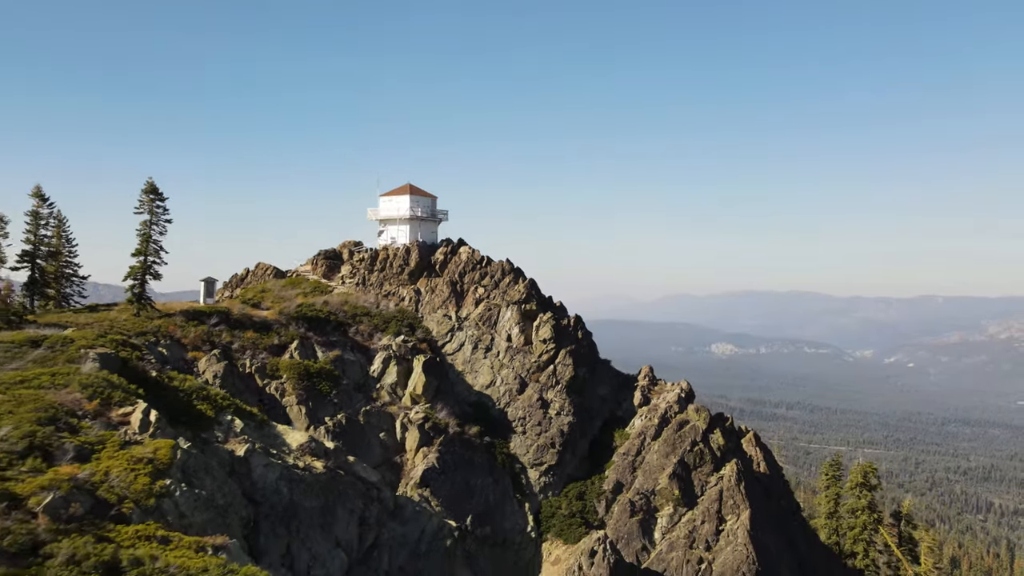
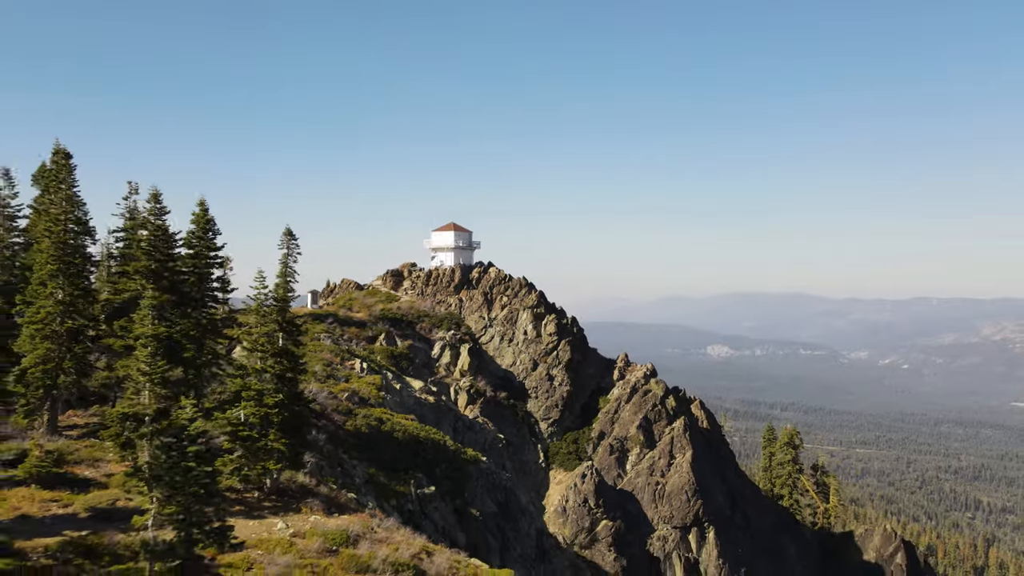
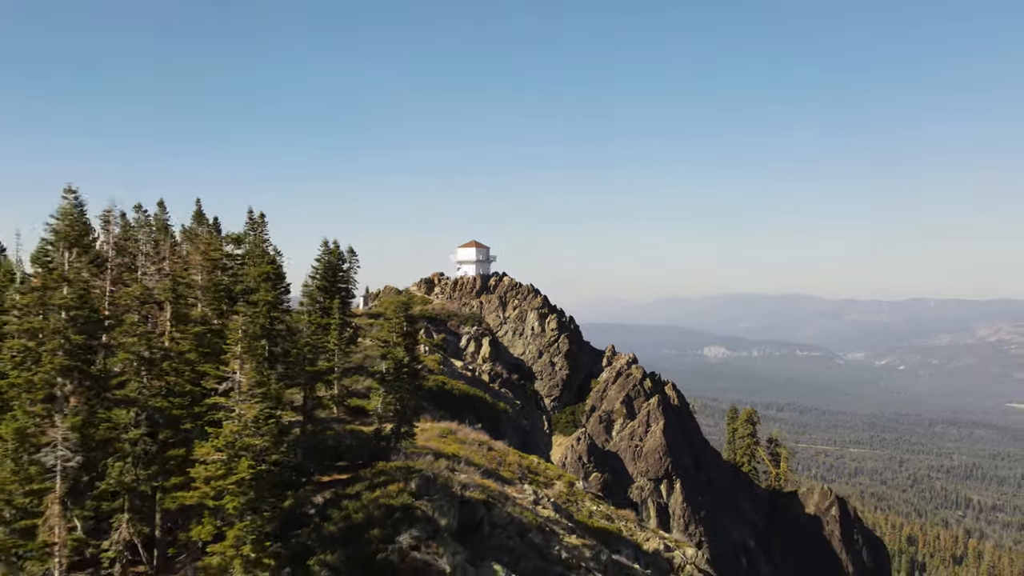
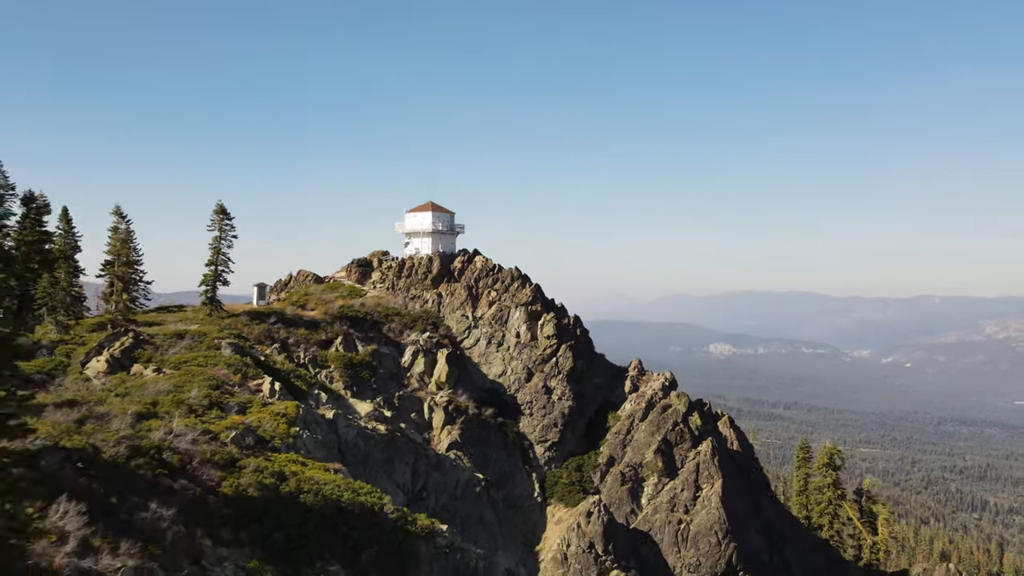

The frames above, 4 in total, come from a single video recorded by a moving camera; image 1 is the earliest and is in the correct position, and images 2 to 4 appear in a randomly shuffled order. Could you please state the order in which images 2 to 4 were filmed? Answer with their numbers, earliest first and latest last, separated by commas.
4, 2, 3
